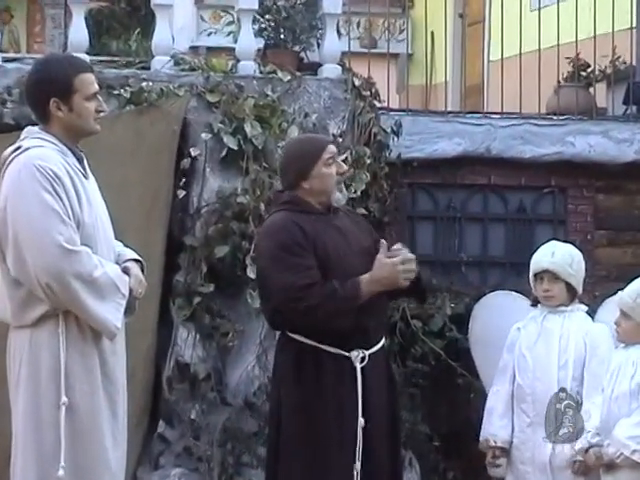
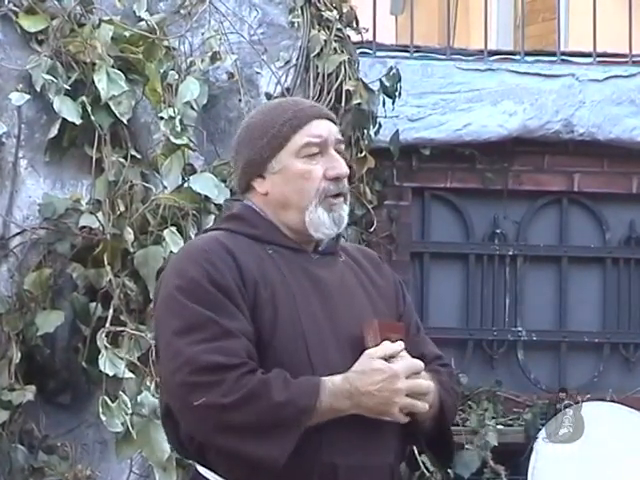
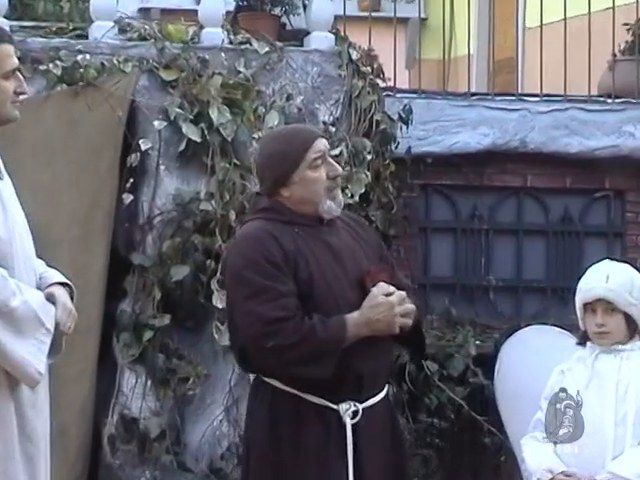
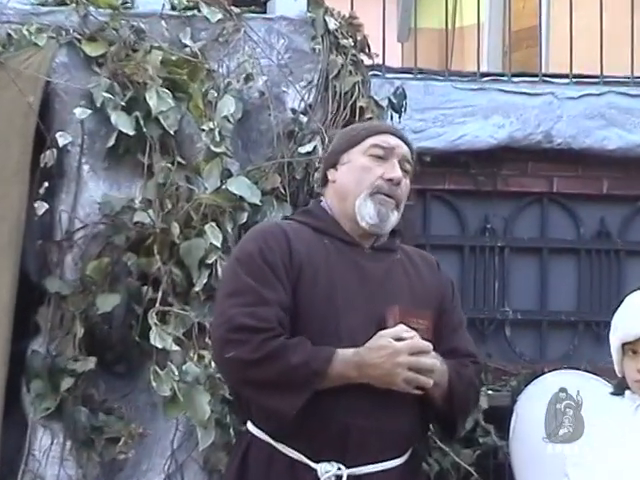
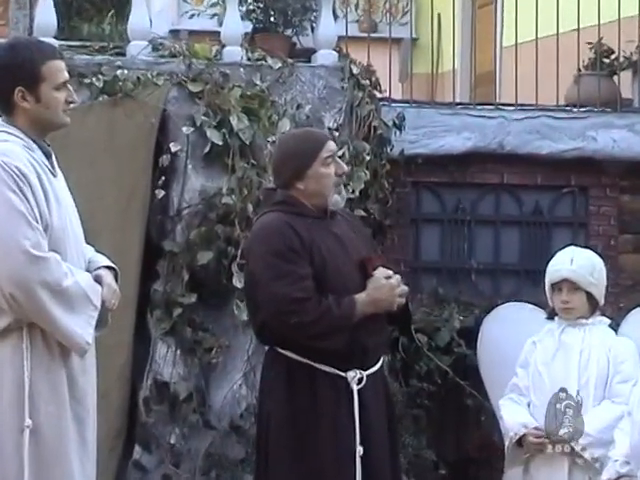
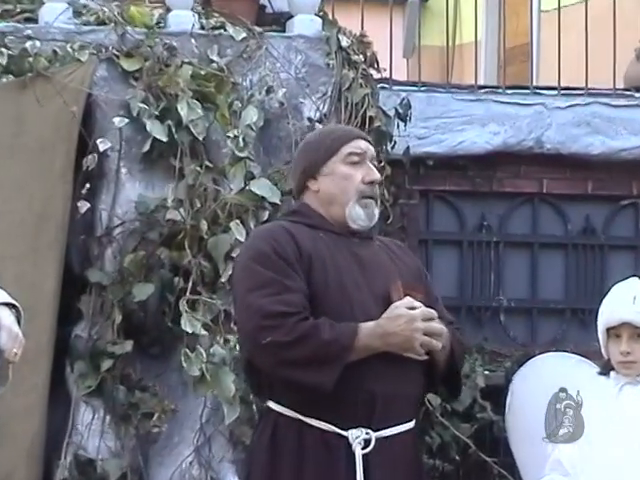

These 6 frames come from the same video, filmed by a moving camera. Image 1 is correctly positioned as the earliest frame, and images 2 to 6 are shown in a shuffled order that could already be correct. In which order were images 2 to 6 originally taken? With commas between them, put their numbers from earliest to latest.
5, 3, 6, 4, 2
